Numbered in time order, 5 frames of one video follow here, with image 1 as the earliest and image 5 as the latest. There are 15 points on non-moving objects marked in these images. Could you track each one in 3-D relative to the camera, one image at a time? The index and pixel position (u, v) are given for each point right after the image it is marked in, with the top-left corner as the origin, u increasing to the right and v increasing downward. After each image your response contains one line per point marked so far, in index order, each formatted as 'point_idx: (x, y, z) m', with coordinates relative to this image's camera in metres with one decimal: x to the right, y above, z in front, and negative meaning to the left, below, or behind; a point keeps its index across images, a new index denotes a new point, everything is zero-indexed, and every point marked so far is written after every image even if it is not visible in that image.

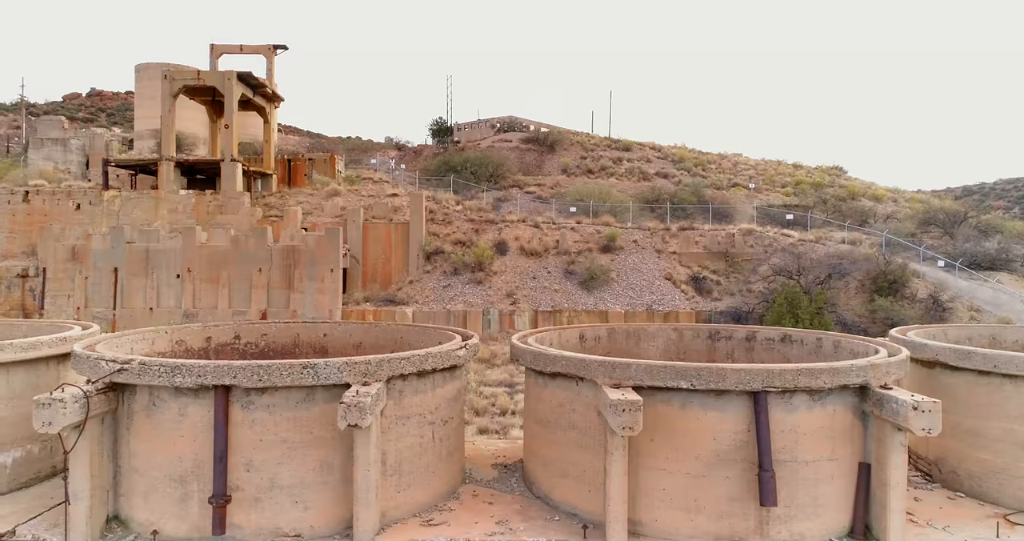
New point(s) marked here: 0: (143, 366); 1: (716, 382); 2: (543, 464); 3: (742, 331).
0: (-3.5, -0.9, +5.7) m
1: (+1.9, -1.1, +5.7) m
2: (+0.4, -2.2, +6.8) m
3: (+3.5, -0.9, +9.0) m
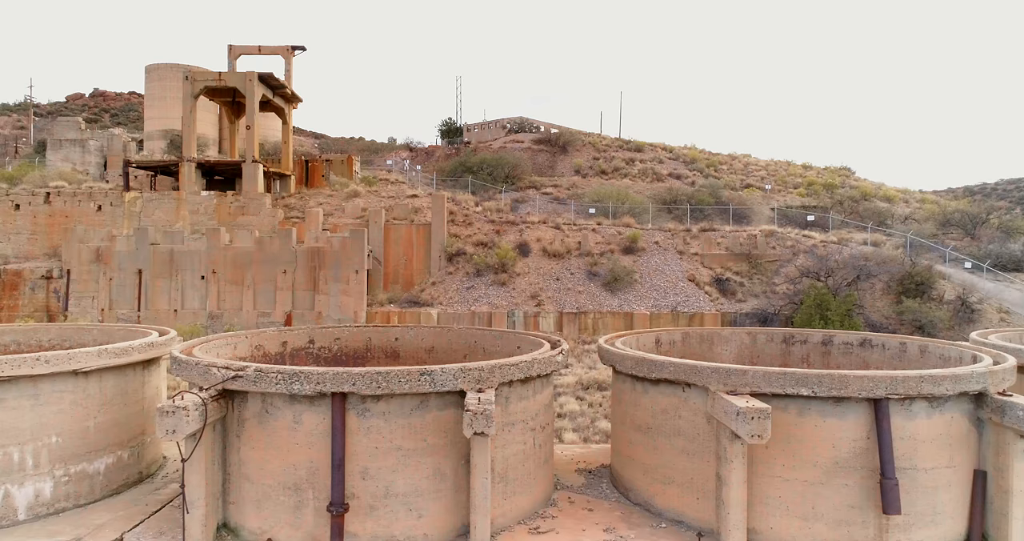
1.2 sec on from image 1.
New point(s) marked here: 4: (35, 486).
0: (-2.4, -1.0, +5.7) m
1: (+3.1, -1.1, +5.6) m
2: (+1.5, -2.3, +6.8) m
3: (+4.6, -1.0, +9.0) m
4: (-5.1, -2.3, +6.4) m
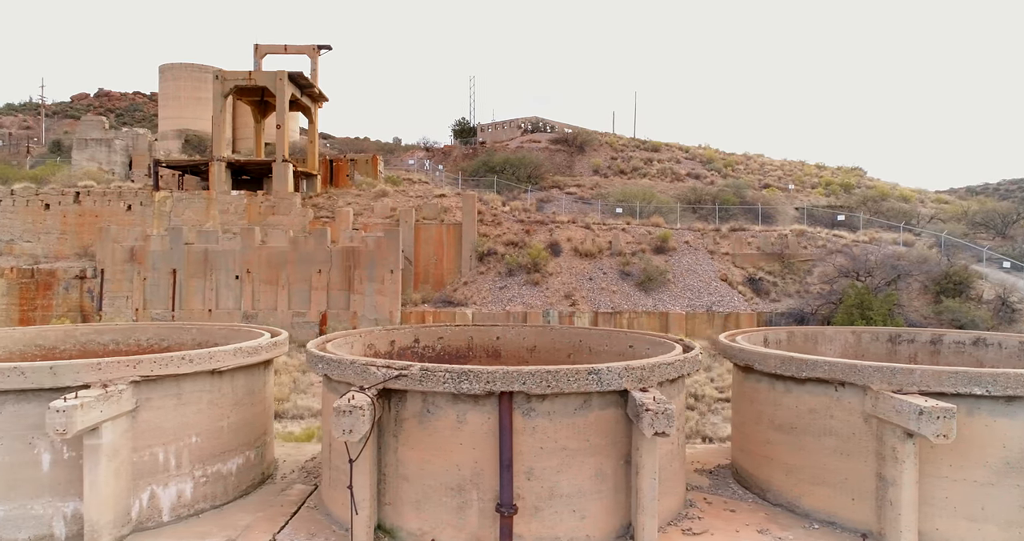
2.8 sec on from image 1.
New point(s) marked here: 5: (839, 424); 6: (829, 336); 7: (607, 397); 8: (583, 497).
0: (-0.8, -1.0, +5.6) m
1: (+4.7, -1.1, +5.5) m
2: (+3.1, -2.3, +6.7) m
3: (+6.2, -0.9, +8.9) m
4: (-3.5, -2.3, +6.3) m
5: (+3.4, -1.6, +6.2) m
6: (+4.9, -1.0, +9.1) m
7: (+0.9, -1.2, +5.8) m
8: (+0.7, -2.2, +5.7) m
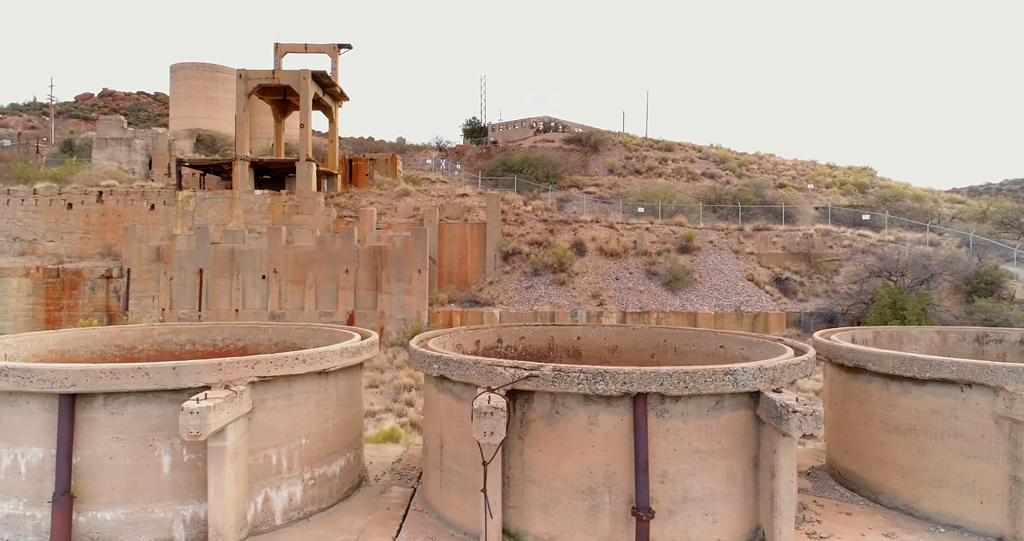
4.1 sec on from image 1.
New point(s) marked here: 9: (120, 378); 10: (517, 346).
0: (+0.4, -0.9, +5.4) m
1: (+5.9, -1.1, +5.4) m
2: (+4.3, -2.2, +6.6) m
3: (+7.4, -0.9, +8.8) m
4: (-2.3, -2.3, +6.2) m
5: (+4.7, -1.6, +6.1) m
6: (+6.1, -1.0, +9.0) m
7: (+2.1, -1.2, +5.7) m
8: (+1.9, -2.2, +5.6) m
9: (-3.5, -1.0, +5.4) m
10: (+0.1, -1.1, +8.8) m
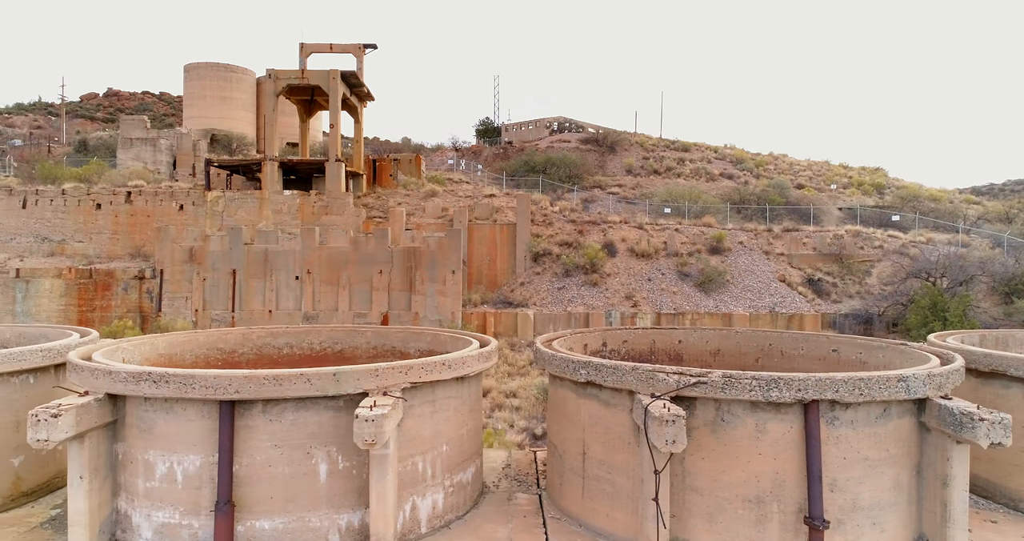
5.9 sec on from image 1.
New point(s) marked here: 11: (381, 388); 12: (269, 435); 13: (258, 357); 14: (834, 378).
0: (+1.9, -1.0, +5.3) m
1: (+7.4, -1.1, +5.3) m
2: (+5.8, -2.3, +6.5) m
3: (+8.9, -1.0, +8.7) m
4: (-0.8, -2.3, +6.1) m
5: (+6.2, -1.6, +6.0) m
6: (+7.6, -1.0, +8.9) m
7: (+3.7, -1.3, +5.6) m
8: (+3.4, -2.2, +5.5) m
9: (-2.0, -1.0, +5.3) m
10: (+1.6, -1.2, +8.7) m
11: (-1.2, -1.1, +5.5) m
12: (-2.2, -1.5, +5.4) m
13: (-3.7, -1.3, +8.7) m
14: (+2.8, -0.9, +5.3) m
